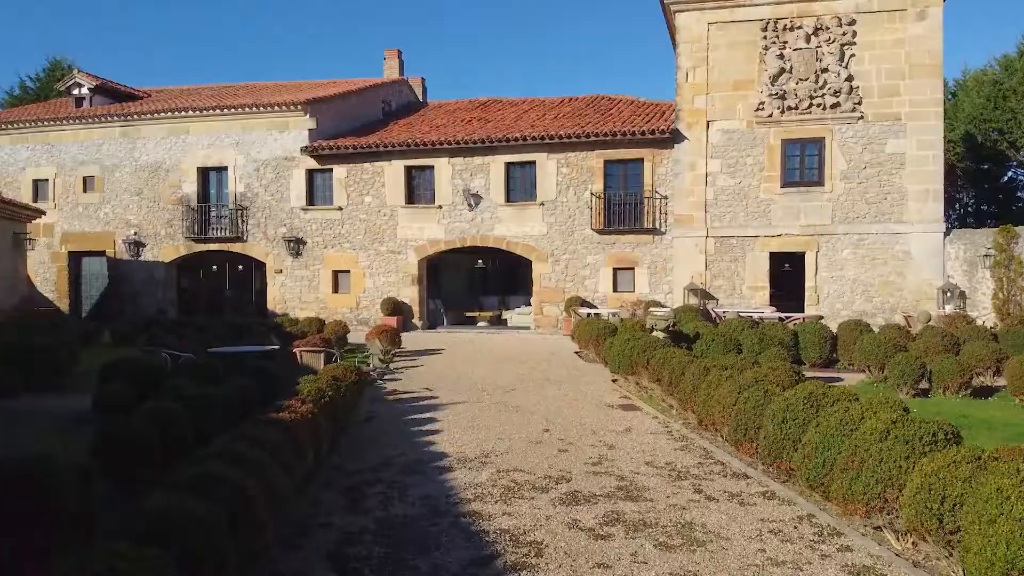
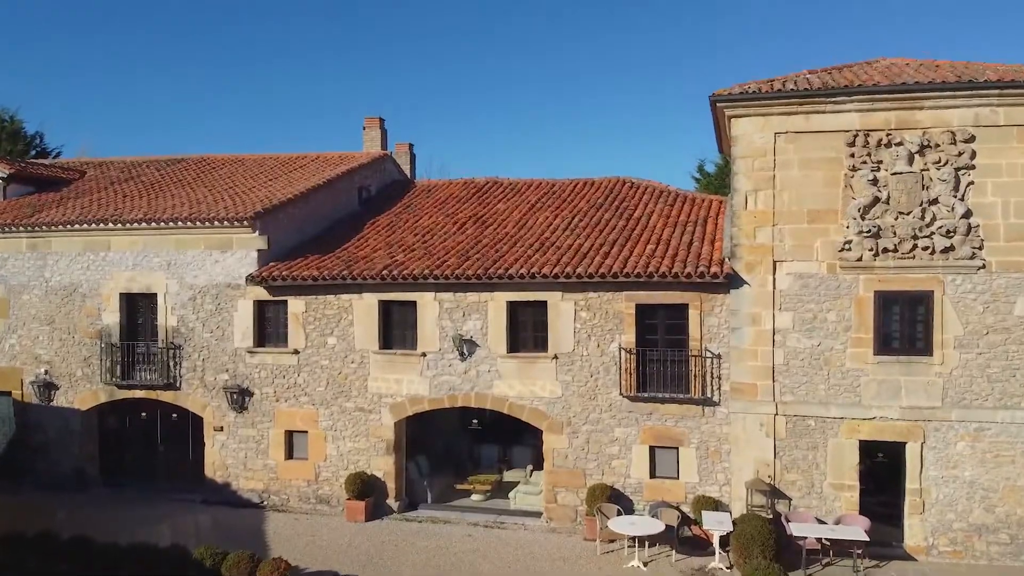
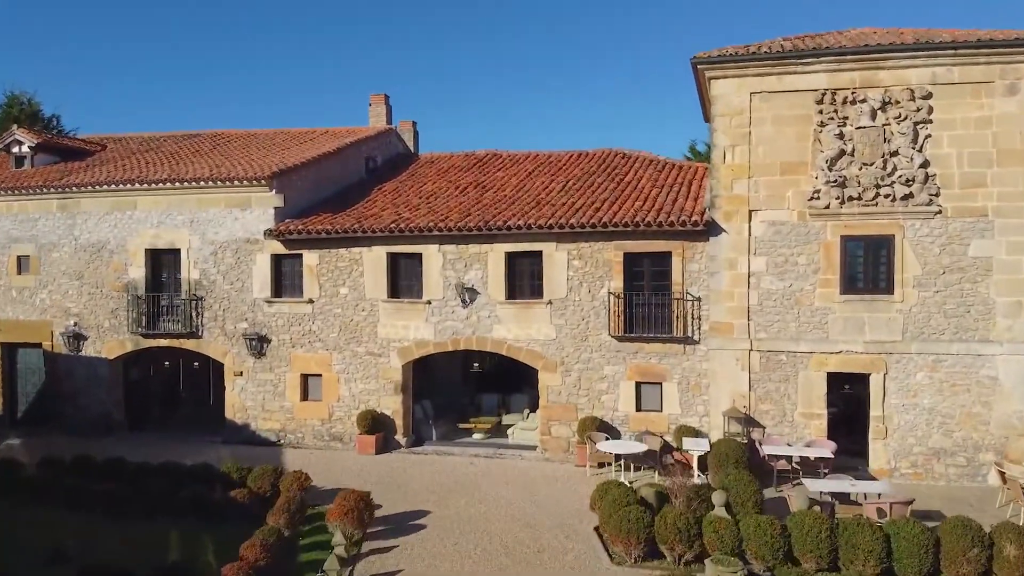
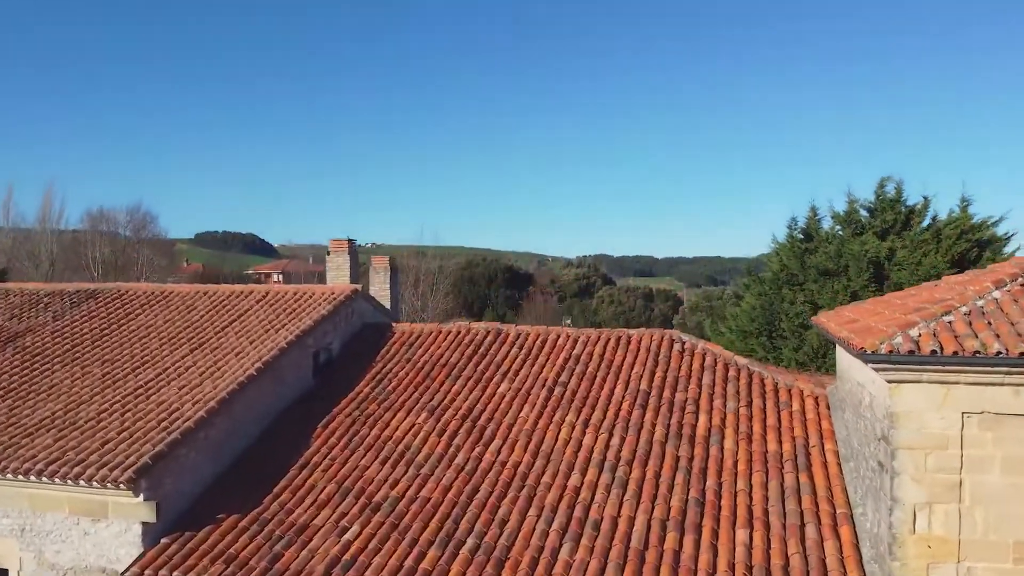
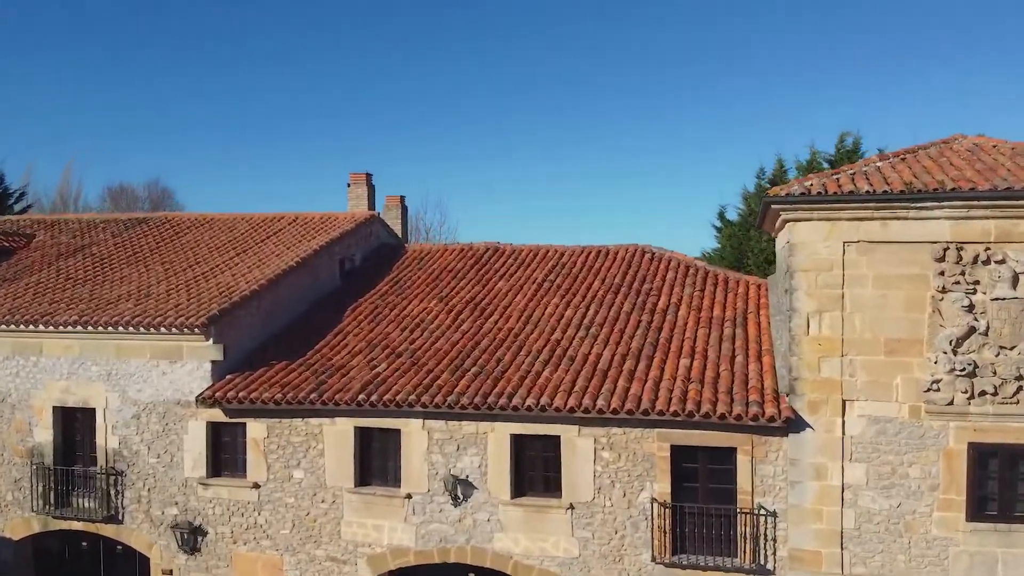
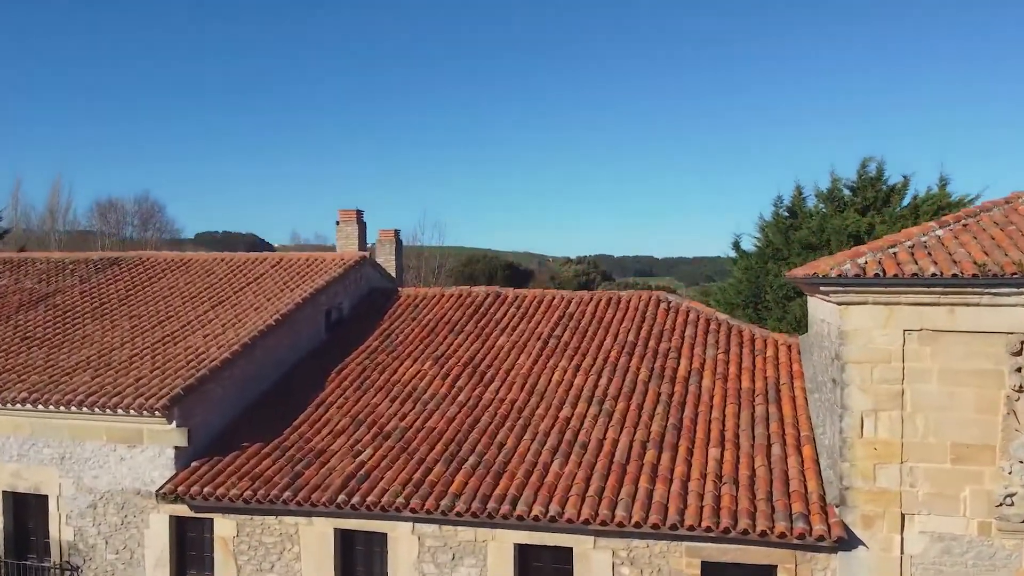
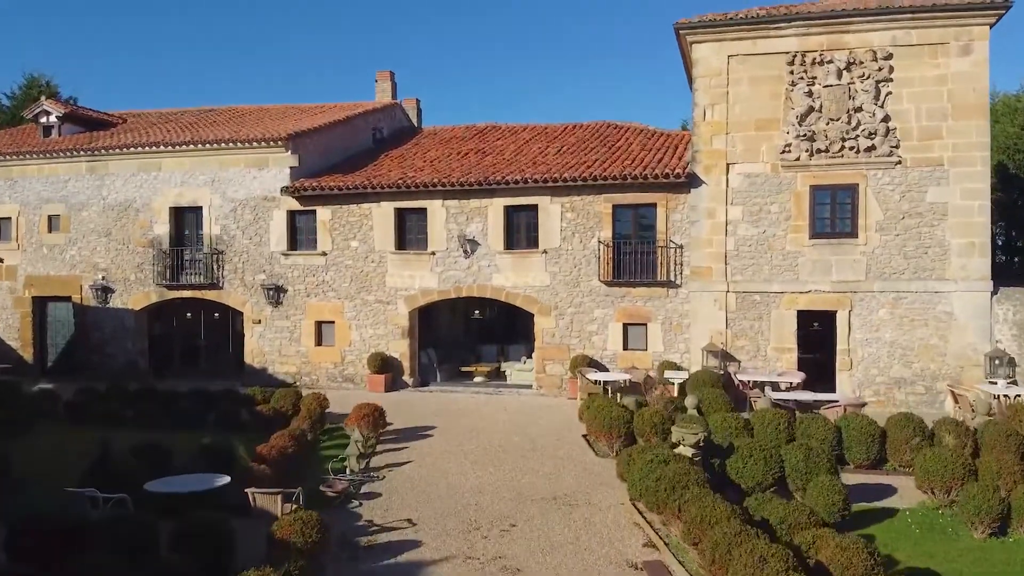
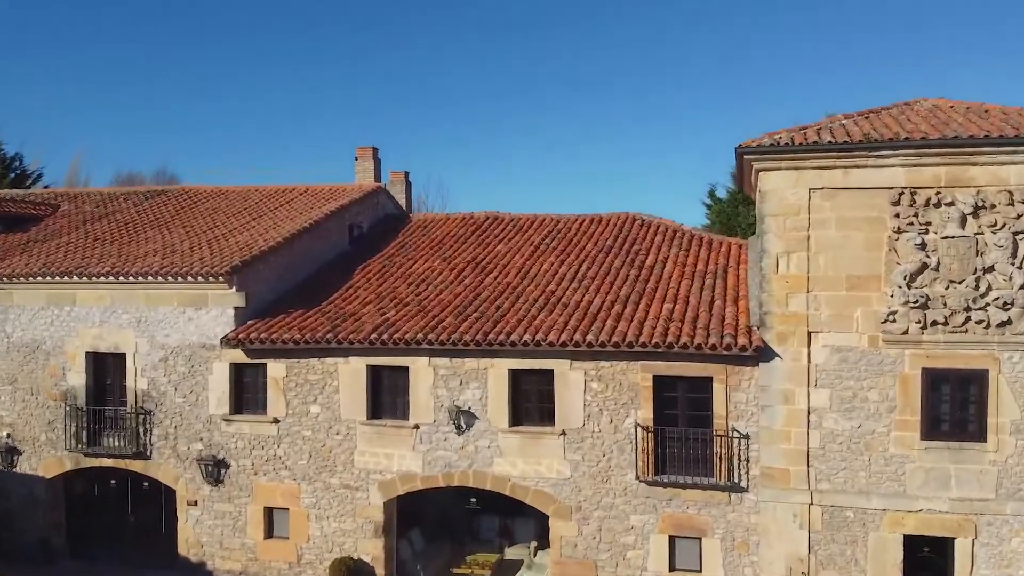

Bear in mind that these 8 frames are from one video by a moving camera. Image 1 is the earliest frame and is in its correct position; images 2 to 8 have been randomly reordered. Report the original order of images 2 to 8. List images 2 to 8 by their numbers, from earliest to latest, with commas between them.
7, 3, 2, 8, 5, 6, 4
